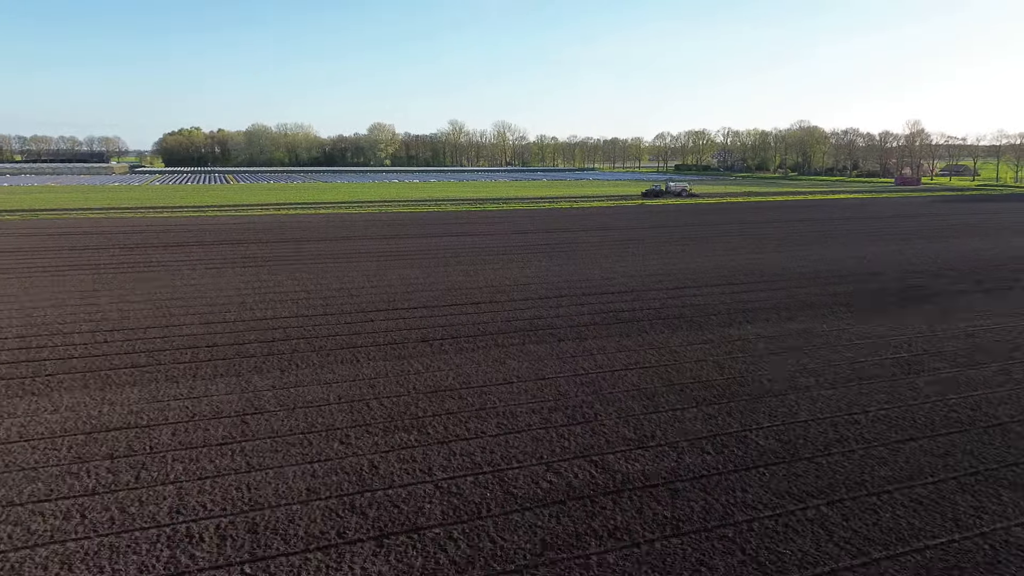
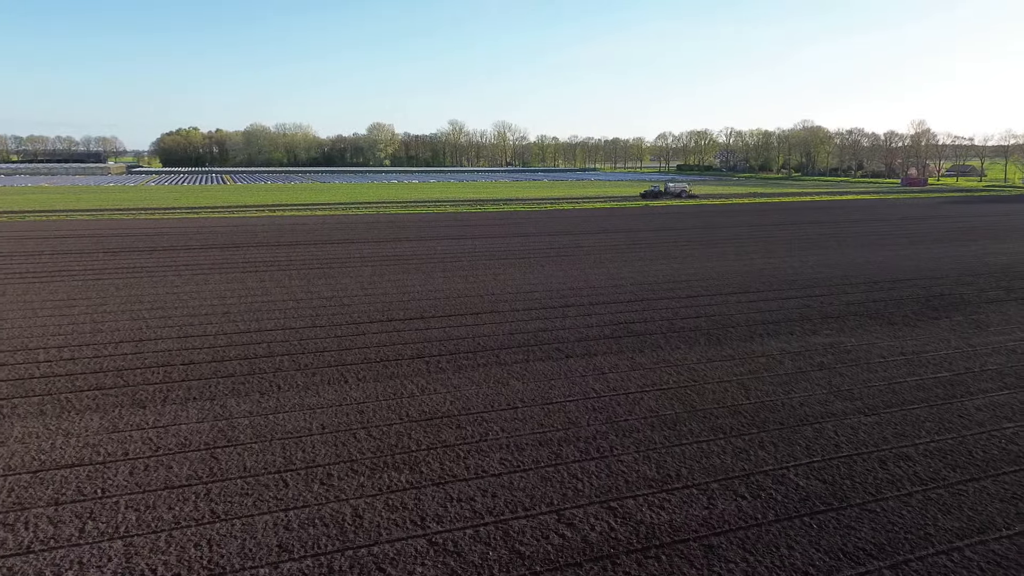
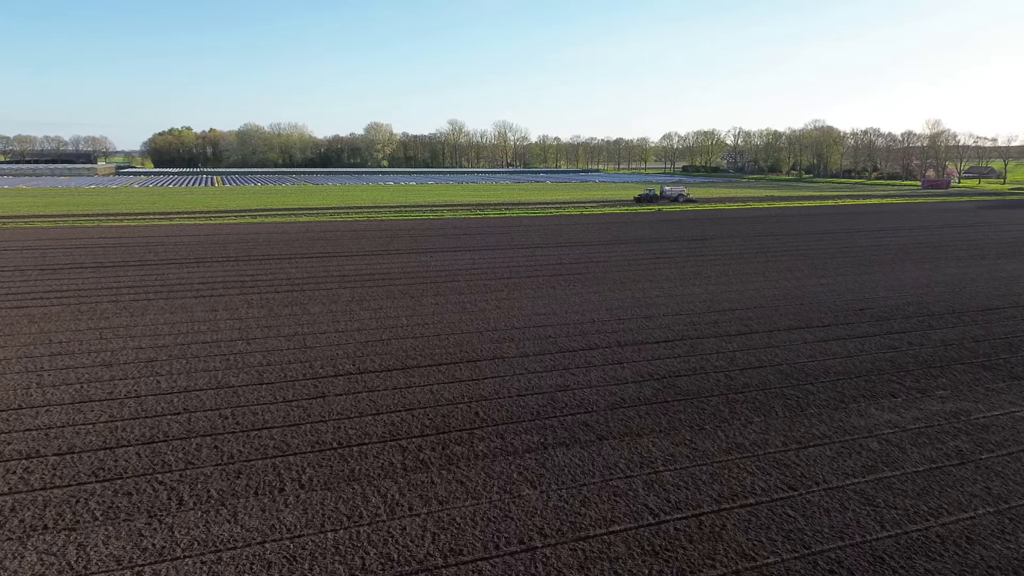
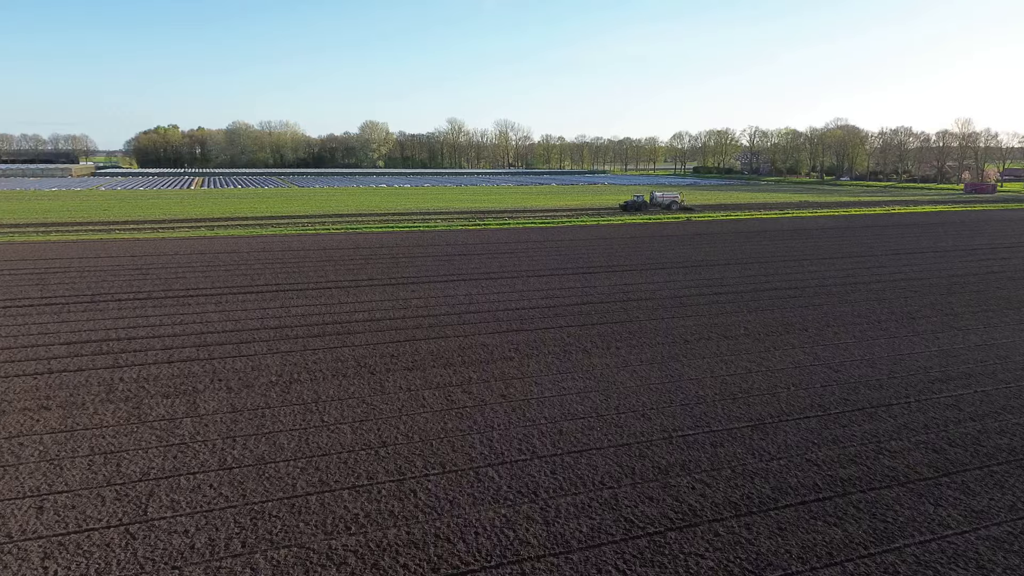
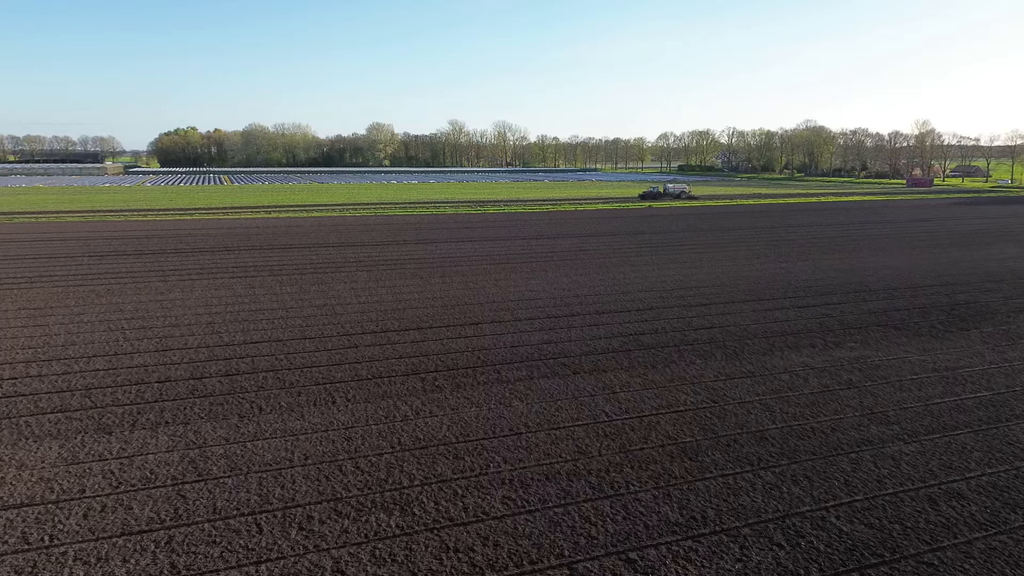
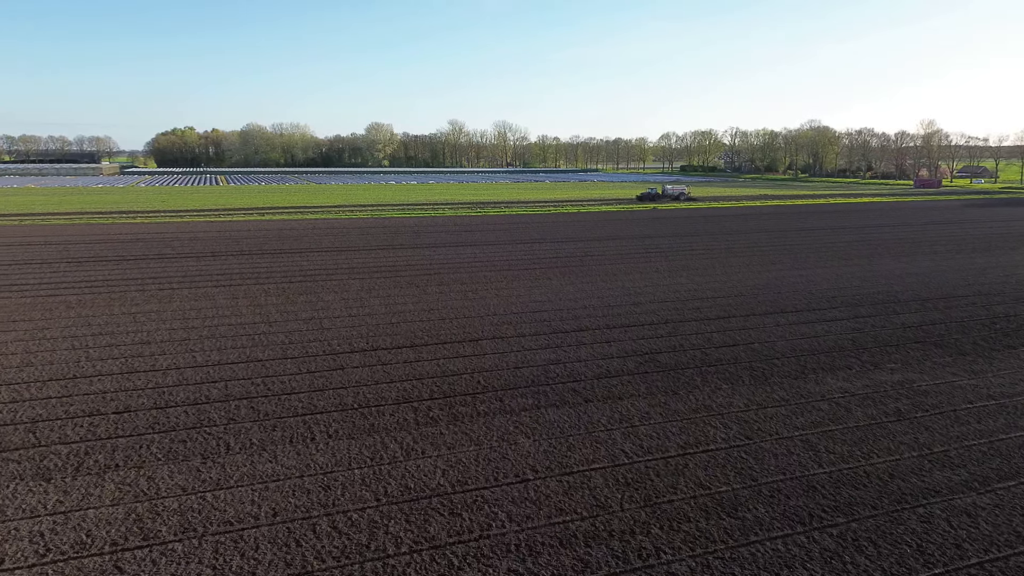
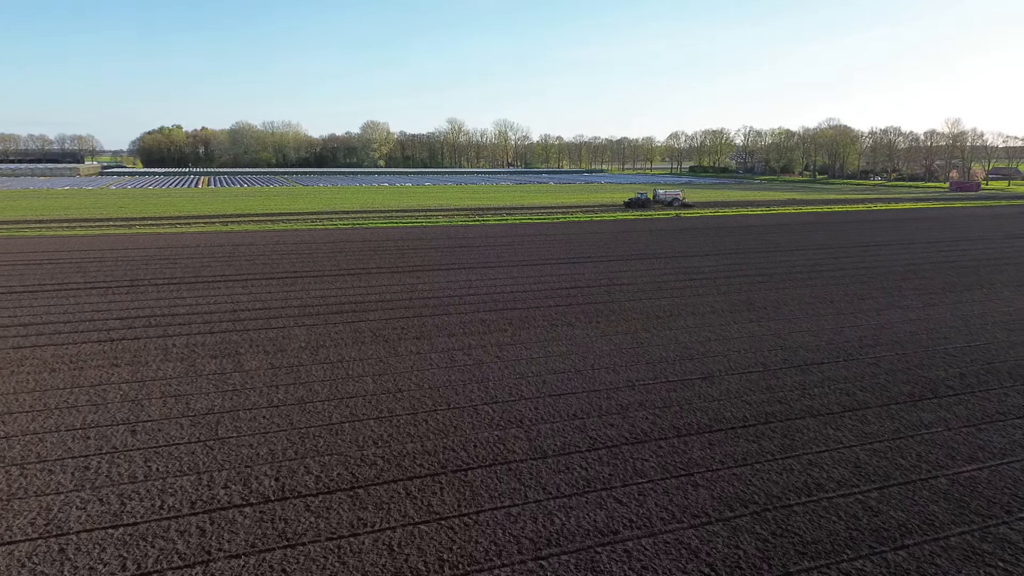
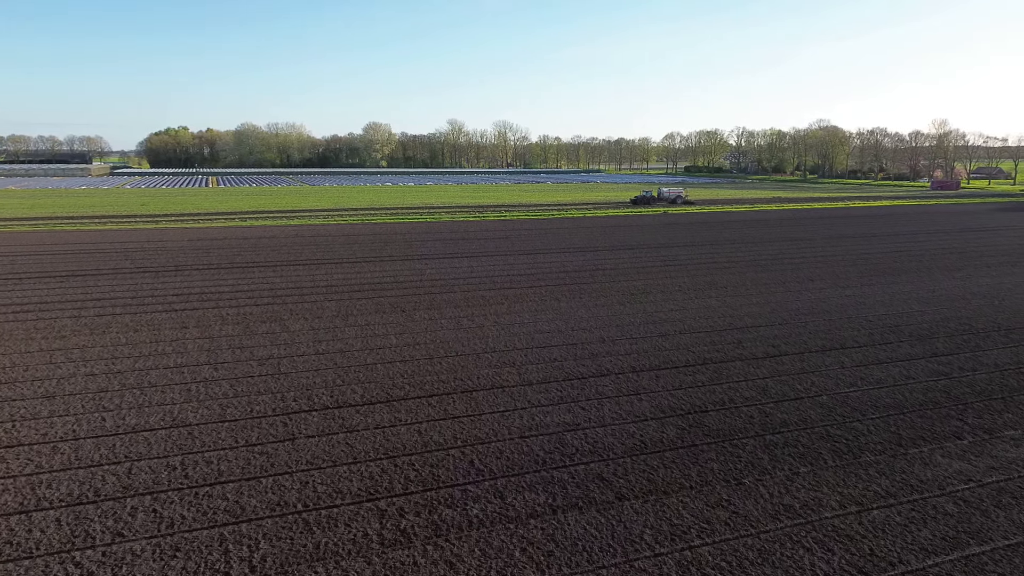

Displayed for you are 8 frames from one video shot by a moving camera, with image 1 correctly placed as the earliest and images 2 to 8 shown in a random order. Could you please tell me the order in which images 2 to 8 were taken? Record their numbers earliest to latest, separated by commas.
2, 5, 6, 3, 8, 7, 4
